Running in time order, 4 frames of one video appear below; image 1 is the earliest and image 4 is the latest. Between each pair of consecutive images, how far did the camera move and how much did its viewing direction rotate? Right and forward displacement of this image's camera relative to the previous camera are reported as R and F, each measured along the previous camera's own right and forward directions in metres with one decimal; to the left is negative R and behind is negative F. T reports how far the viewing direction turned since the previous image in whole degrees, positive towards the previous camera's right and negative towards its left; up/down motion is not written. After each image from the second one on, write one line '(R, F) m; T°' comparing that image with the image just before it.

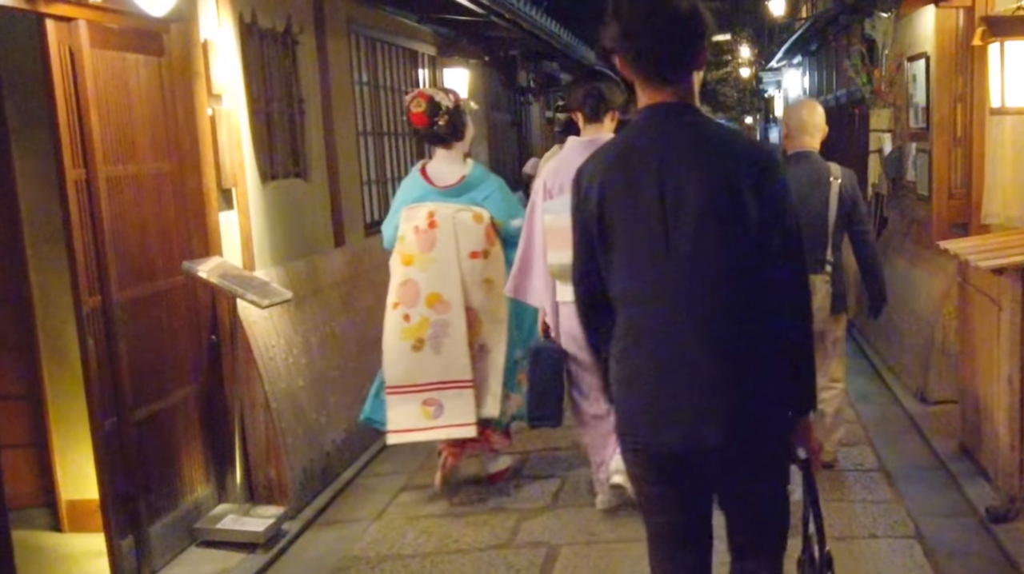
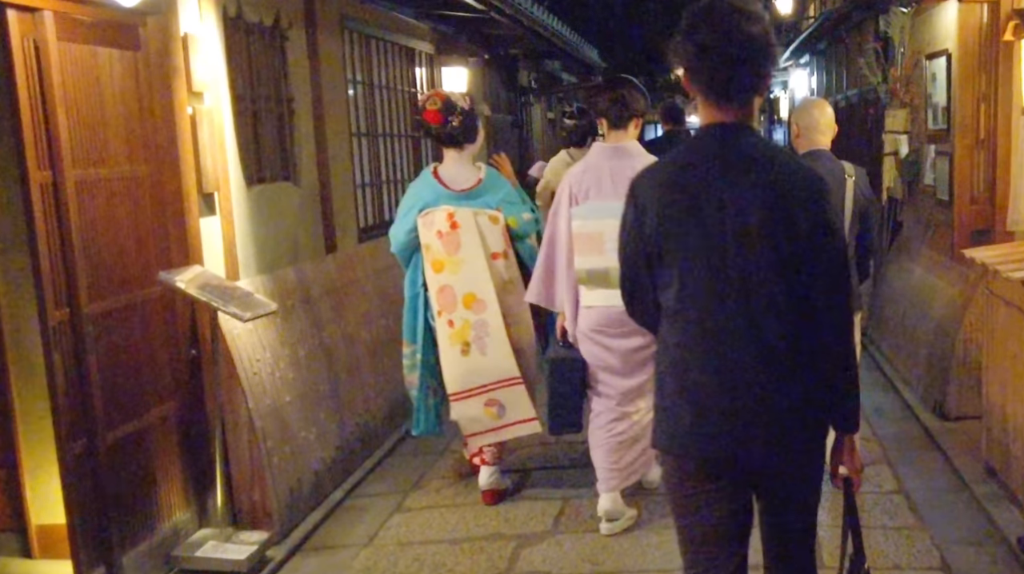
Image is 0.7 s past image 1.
(0.0, +0.4) m; 0°
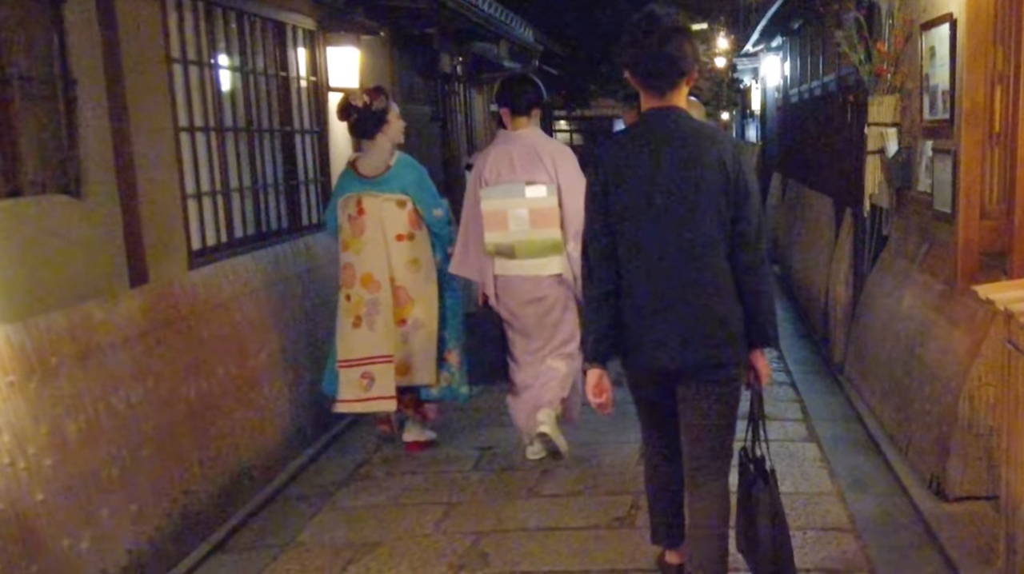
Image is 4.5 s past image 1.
(+0.6, +1.8) m; +1°
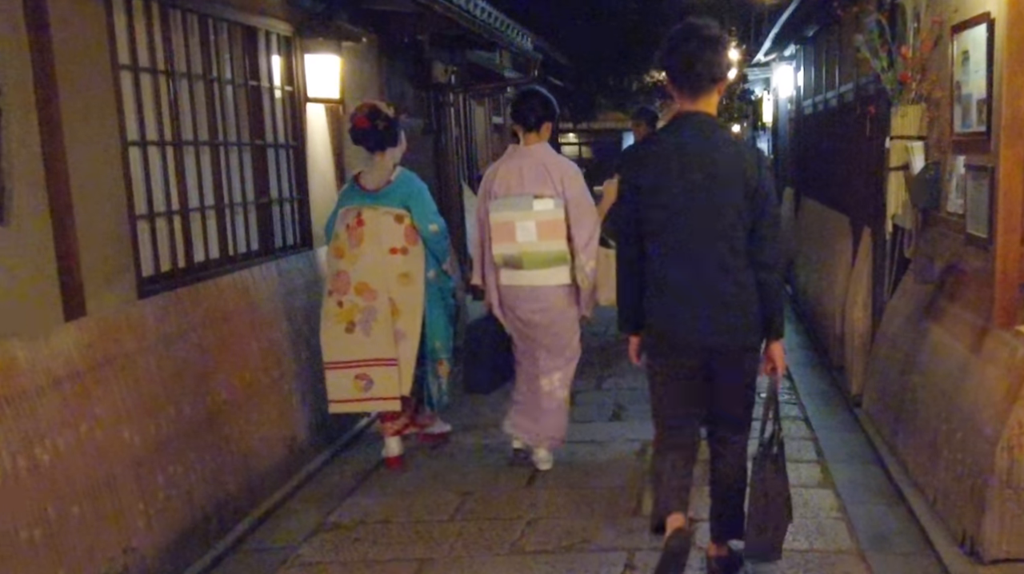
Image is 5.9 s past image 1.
(+0.1, +0.6) m; -1°
